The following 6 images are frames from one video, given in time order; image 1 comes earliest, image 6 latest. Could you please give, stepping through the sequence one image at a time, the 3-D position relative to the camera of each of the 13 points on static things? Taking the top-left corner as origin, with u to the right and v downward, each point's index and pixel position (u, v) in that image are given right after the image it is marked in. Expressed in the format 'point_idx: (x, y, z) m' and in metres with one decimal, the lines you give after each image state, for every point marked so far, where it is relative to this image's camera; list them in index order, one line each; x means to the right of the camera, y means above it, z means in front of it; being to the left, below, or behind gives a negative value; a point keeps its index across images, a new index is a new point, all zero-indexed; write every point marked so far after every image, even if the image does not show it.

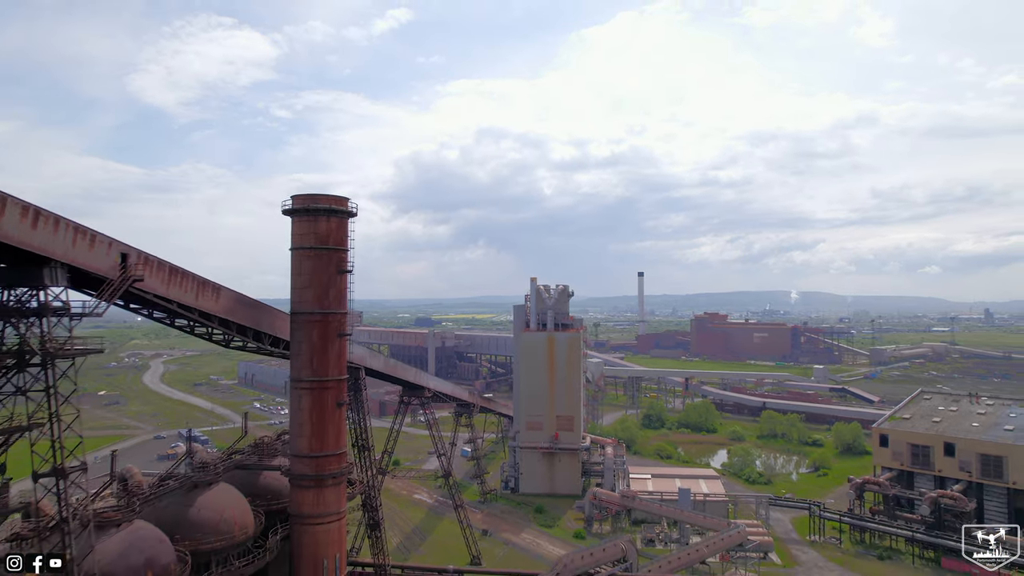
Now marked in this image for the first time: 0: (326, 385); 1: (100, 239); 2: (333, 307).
0: (-4.3, -2.2, +14.5) m
1: (-6.8, +0.8, +10.3) m
2: (-4.2, -0.4, +14.5) m
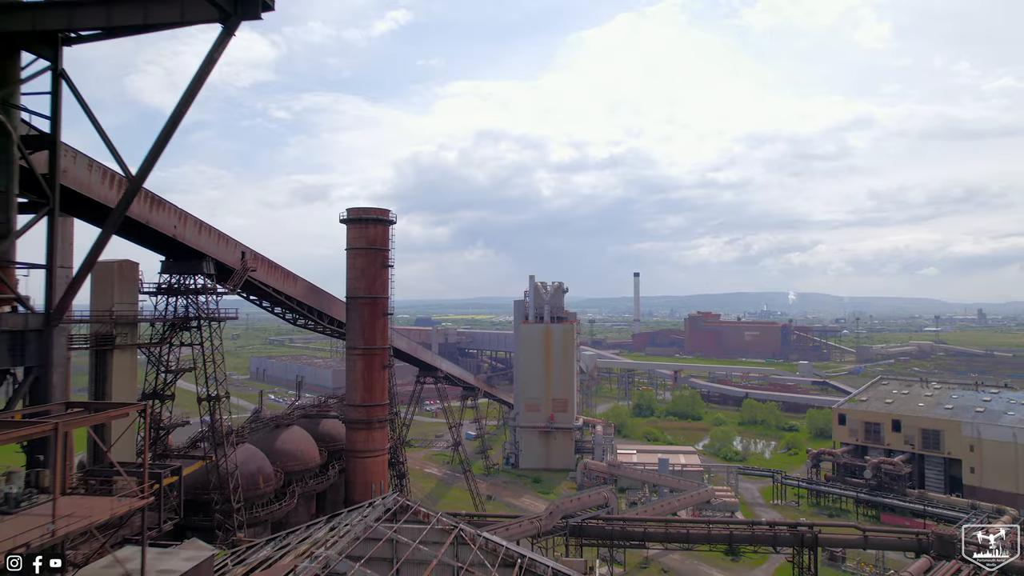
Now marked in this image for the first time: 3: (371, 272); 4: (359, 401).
0: (-4.2, -1.9, +19.1) m
1: (-6.7, +1.1, +15.0) m
2: (-4.1, -0.1, +19.1) m
3: (-4.3, +0.5, +19.0) m
4: (-4.6, -3.4, +18.8) m
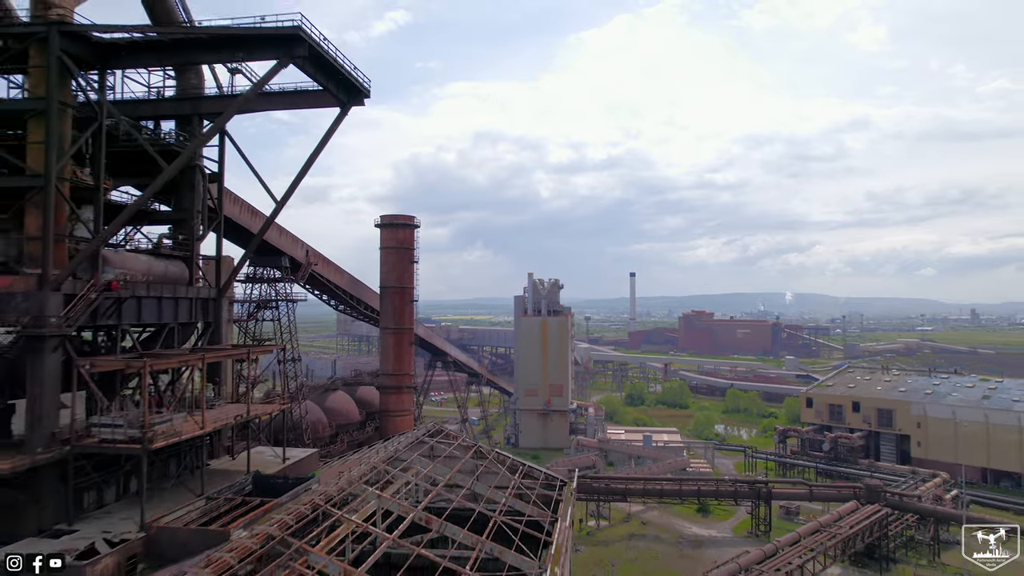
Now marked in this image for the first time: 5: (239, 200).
0: (-4.1, -1.6, +23.7) m
1: (-6.6, +1.4, +19.5) m
2: (-4.0, +0.2, +23.6) m
3: (-4.2, +0.8, +23.5) m
4: (-4.5, -3.1, +23.4) m
5: (-6.4, +1.9, +15.1) m
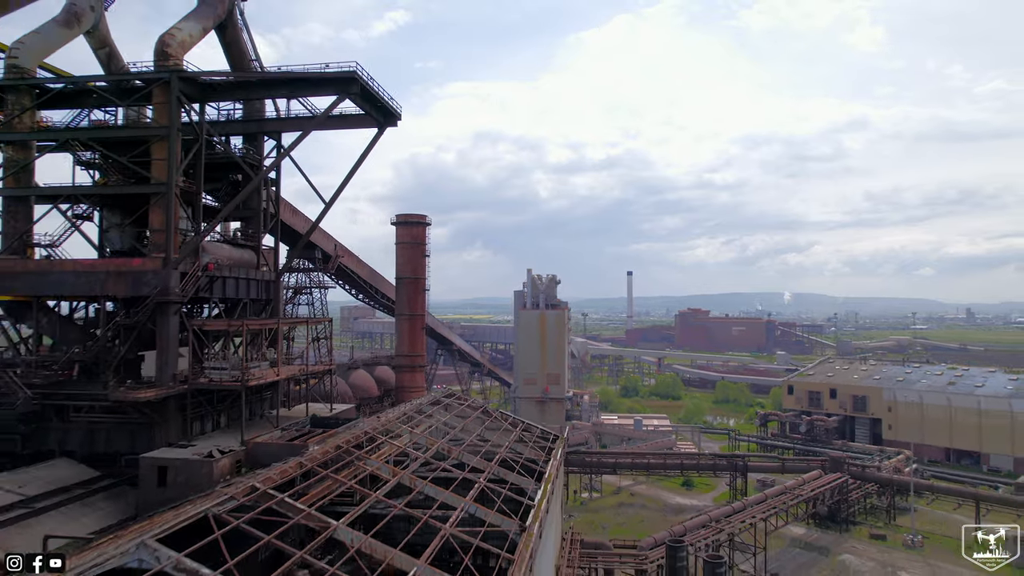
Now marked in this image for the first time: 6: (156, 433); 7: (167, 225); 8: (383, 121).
0: (-4.1, -1.2, +26.7) m
1: (-6.6, +1.8, +22.5) m
2: (-4.0, +0.6, +26.7) m
3: (-4.1, +1.2, +26.6) m
4: (-4.5, -2.7, +26.4) m
5: (-6.4, +2.3, +18.1) m
6: (-6.7, -2.7, +11.7) m
7: (-6.6, +1.2, +12.0) m
8: (-3.0, +3.9, +14.5) m
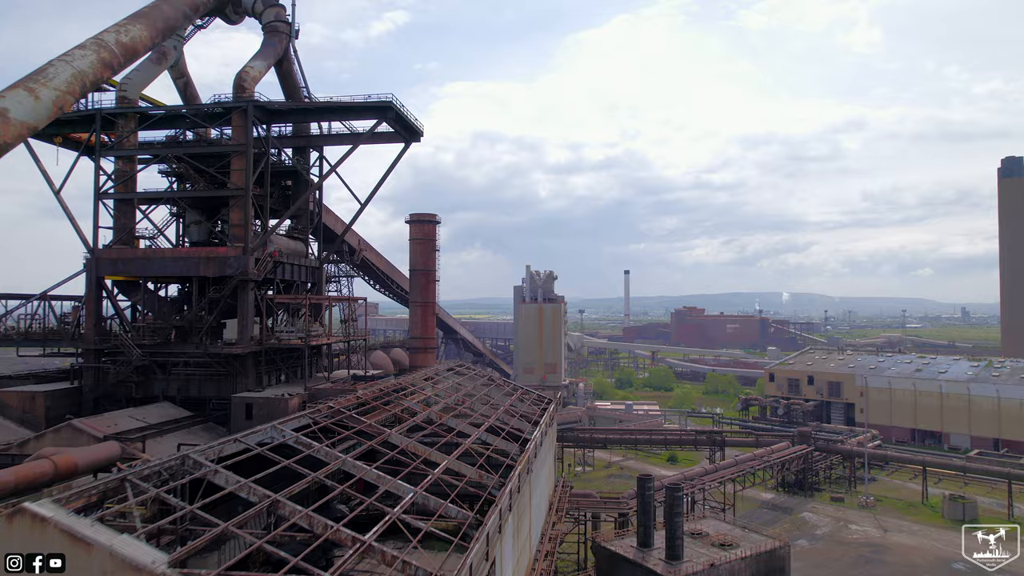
0: (-4.0, -0.8, +30.1) m
1: (-6.6, +2.3, +25.9) m
2: (-4.0, +1.0, +30.1) m
3: (-4.1, +1.6, +30.0) m
4: (-4.5, -2.2, +29.8) m
5: (-6.4, +2.7, +21.5) m
6: (-6.6, -2.3, +15.1) m
7: (-6.6, +1.6, +15.4) m
8: (-3.0, +4.3, +17.9) m
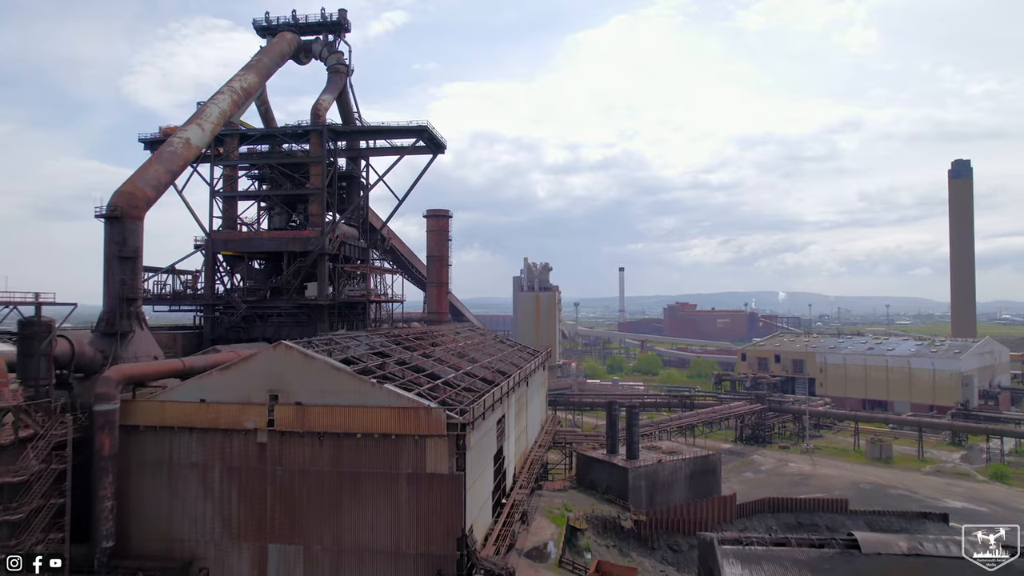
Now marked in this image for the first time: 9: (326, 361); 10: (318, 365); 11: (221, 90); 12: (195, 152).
0: (-4.0, +0.1, +36.0) m
1: (-6.6, +3.2, +31.9) m
2: (-4.0, +1.9, +36.0) m
3: (-4.1, +2.6, +35.9) m
4: (-4.4, -1.3, +35.7) m
5: (-6.3, +3.7, +27.4) m
6: (-6.6, -1.3, +21.0) m
7: (-6.5, +2.6, +21.3) m
8: (-2.9, +5.2, +23.8) m
9: (-3.4, -1.3, +11.4) m
10: (-3.5, -1.4, +11.4) m
11: (-8.5, +5.8, +18.2) m
12: (-8.5, +3.7, +16.8) m
